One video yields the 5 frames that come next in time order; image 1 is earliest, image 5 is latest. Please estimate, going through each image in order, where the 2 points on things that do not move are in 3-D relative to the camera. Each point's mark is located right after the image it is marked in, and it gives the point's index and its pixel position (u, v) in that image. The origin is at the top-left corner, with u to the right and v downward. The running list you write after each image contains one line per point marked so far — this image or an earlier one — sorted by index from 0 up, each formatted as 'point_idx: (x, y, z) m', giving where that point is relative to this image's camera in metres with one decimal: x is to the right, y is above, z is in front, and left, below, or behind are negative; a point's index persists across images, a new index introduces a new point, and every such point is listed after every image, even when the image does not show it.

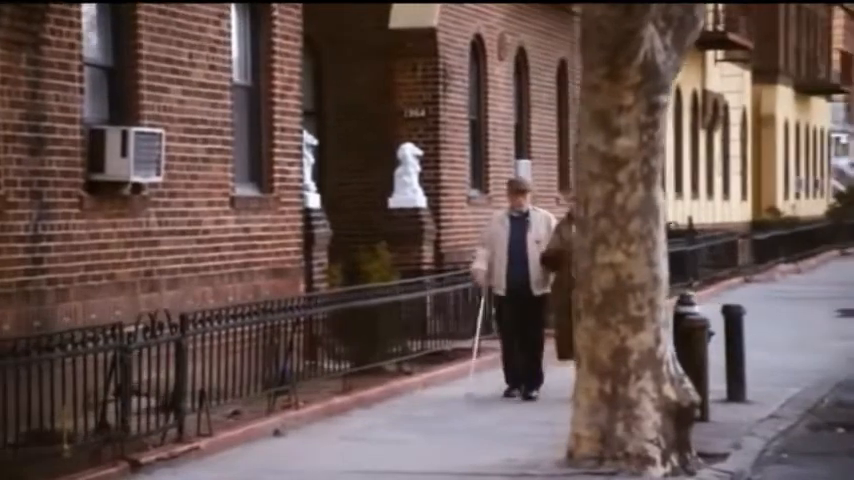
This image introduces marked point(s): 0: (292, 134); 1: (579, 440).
0: (-1.3, +1.0, +17.2) m
1: (+0.9, -1.2, +11.2) m
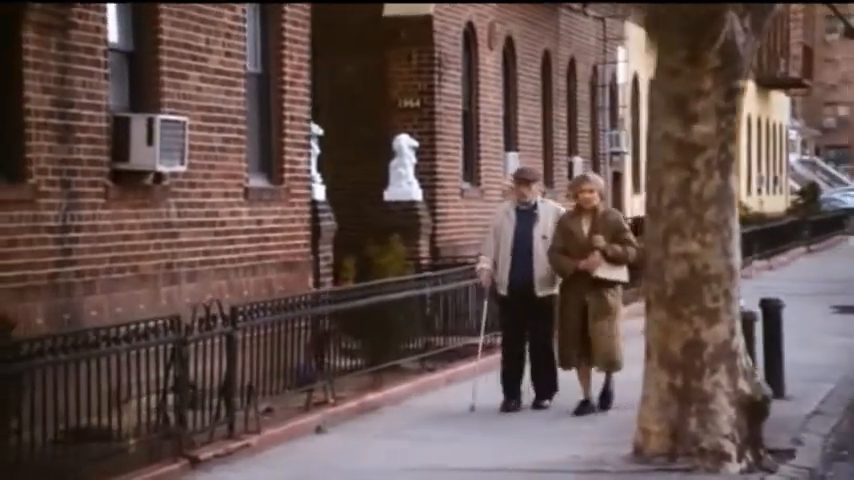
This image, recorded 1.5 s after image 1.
0: (-1.2, +1.1, +16.7) m
1: (+1.3, -1.2, +10.8) m
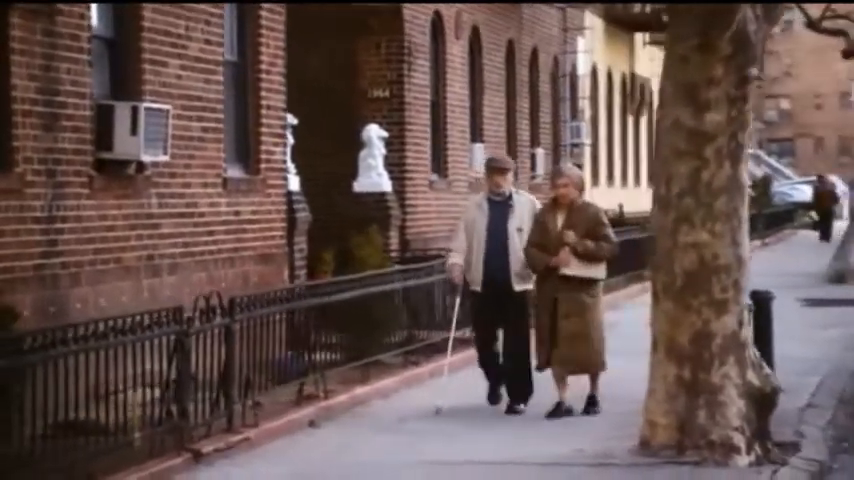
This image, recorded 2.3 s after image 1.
0: (-1.4, +1.2, +16.5) m
1: (+1.4, -1.1, +10.7) m
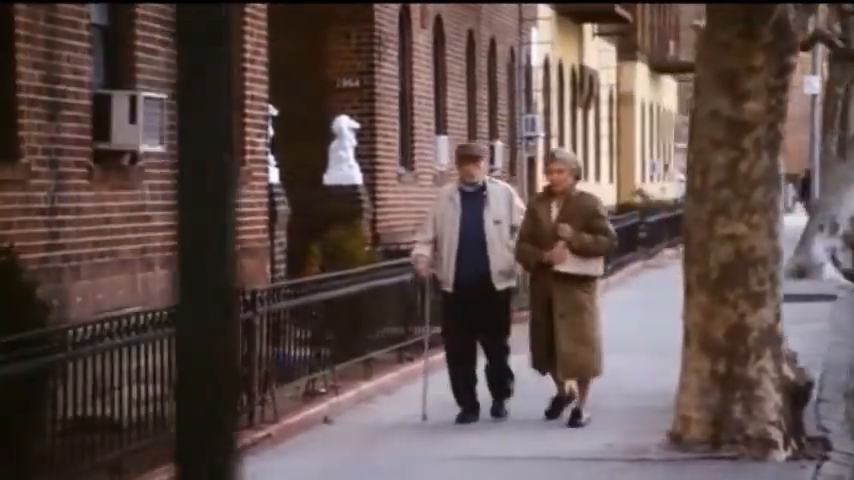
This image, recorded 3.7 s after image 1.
0: (-1.5, +1.2, +16.2) m
1: (+1.5, -1.1, +10.5) m
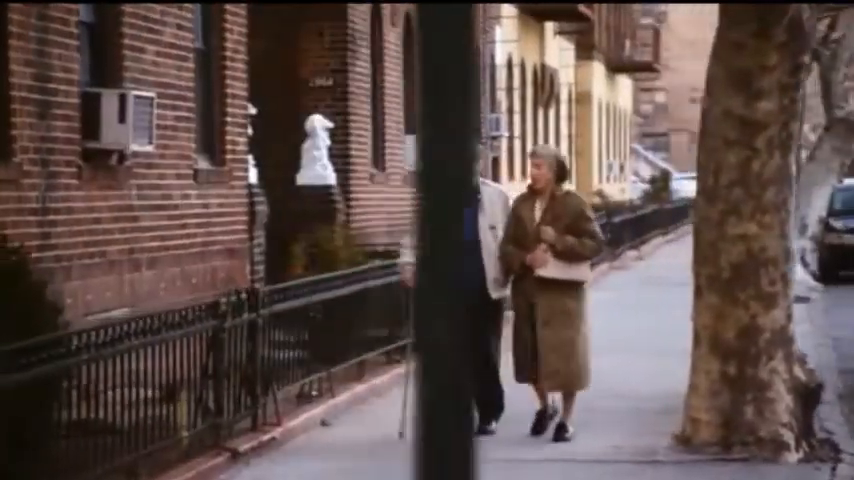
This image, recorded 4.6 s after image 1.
0: (-1.7, +1.2, +15.9) m
1: (+1.6, -1.1, +10.4) m
